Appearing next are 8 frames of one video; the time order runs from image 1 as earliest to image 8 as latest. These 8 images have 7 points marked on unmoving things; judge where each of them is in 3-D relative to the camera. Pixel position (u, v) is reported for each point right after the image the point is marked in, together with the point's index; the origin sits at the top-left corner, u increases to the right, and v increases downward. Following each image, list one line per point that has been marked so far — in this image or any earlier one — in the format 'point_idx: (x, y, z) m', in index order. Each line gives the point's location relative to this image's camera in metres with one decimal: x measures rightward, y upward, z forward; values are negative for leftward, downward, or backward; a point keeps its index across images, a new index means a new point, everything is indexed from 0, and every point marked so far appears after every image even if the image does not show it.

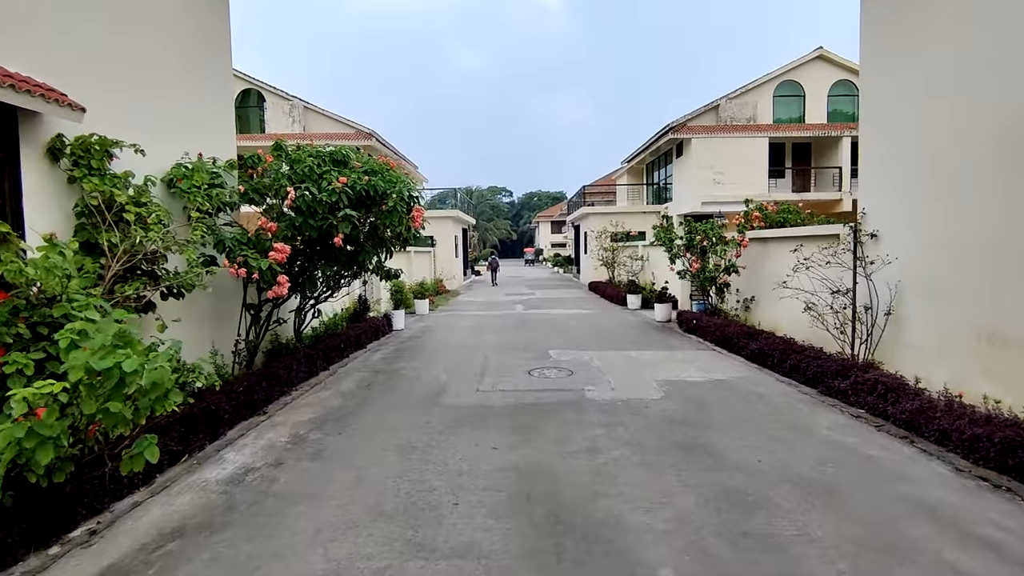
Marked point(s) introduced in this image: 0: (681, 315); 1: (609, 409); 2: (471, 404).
0: (+3.7, -0.6, +11.6) m
1: (+1.0, -1.3, +5.7) m
2: (-0.5, -1.3, +5.9) m
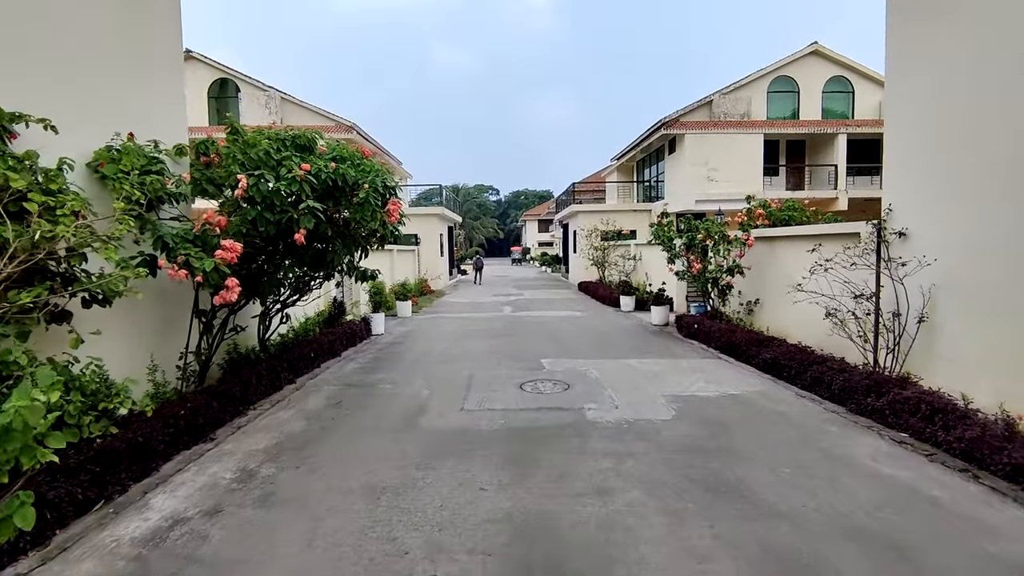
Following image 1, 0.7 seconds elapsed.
0: (+3.5, -0.6, +10.9) m
1: (+0.9, -1.3, +4.9) m
2: (-0.5, -1.4, +5.1) m
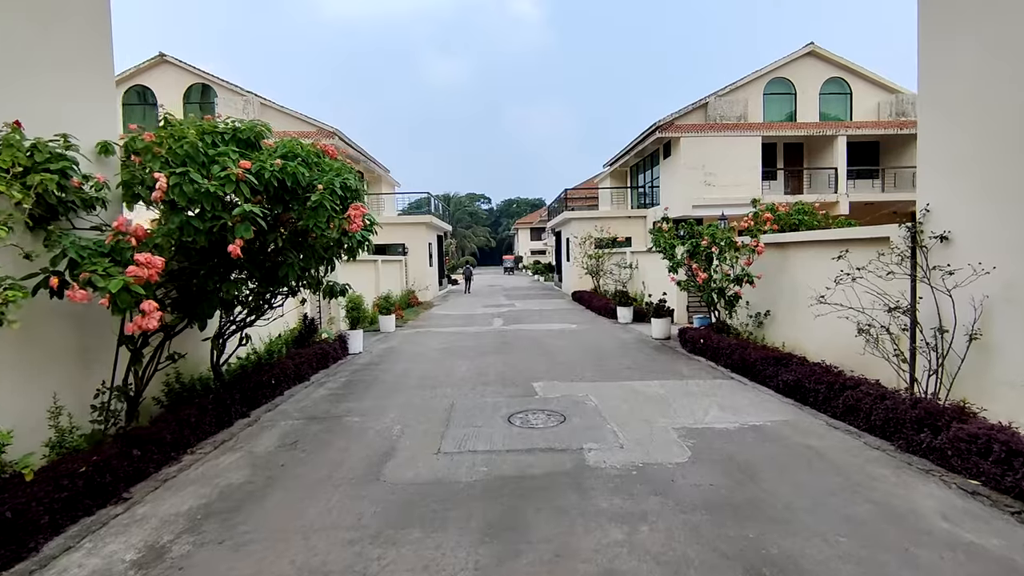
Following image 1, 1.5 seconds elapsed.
0: (+3.3, -0.9, +10.0) m
1: (+0.8, -1.5, +4.0) m
2: (-0.7, -1.5, +4.2) m
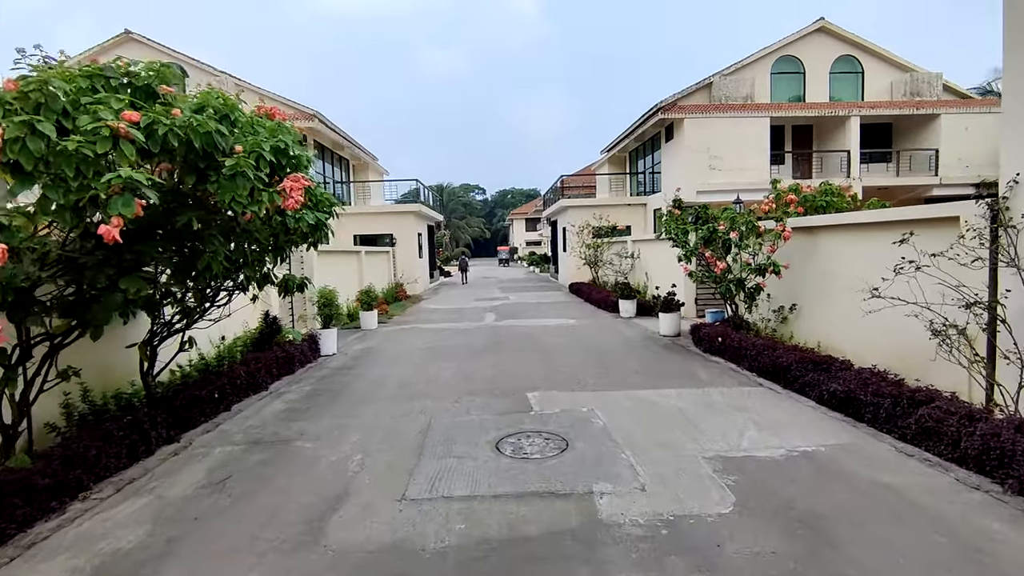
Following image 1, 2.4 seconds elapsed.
0: (+3.2, -0.7, +9.0) m
1: (+0.7, -1.4, +2.9) m
2: (-0.7, -1.5, +3.1) m
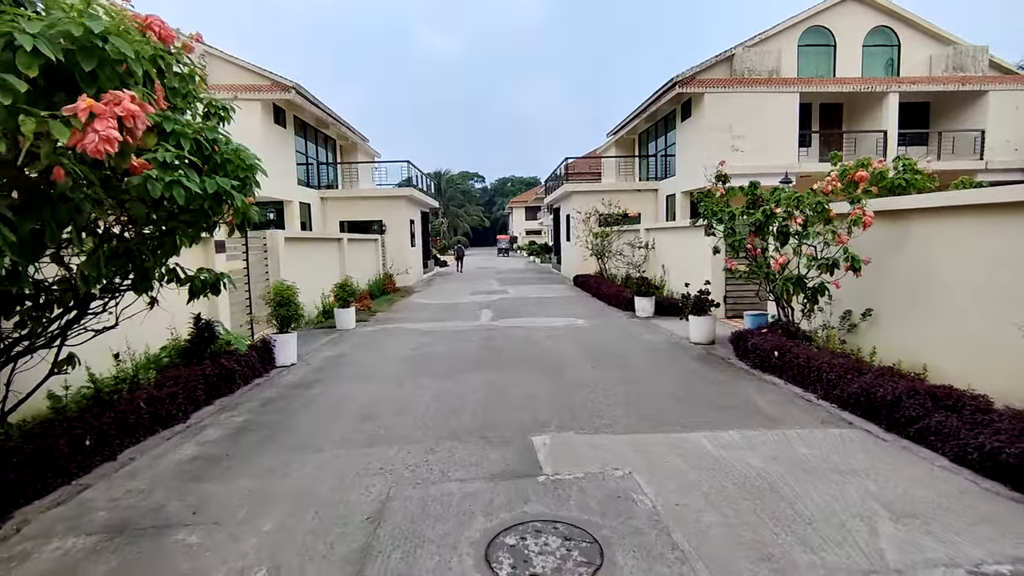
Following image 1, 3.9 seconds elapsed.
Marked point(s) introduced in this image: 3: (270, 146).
0: (+3.2, -0.7, +7.2) m
1: (+0.7, -1.5, +1.2) m
2: (-0.7, -1.6, +1.4) m
3: (-7.6, +4.5, +16.7) m
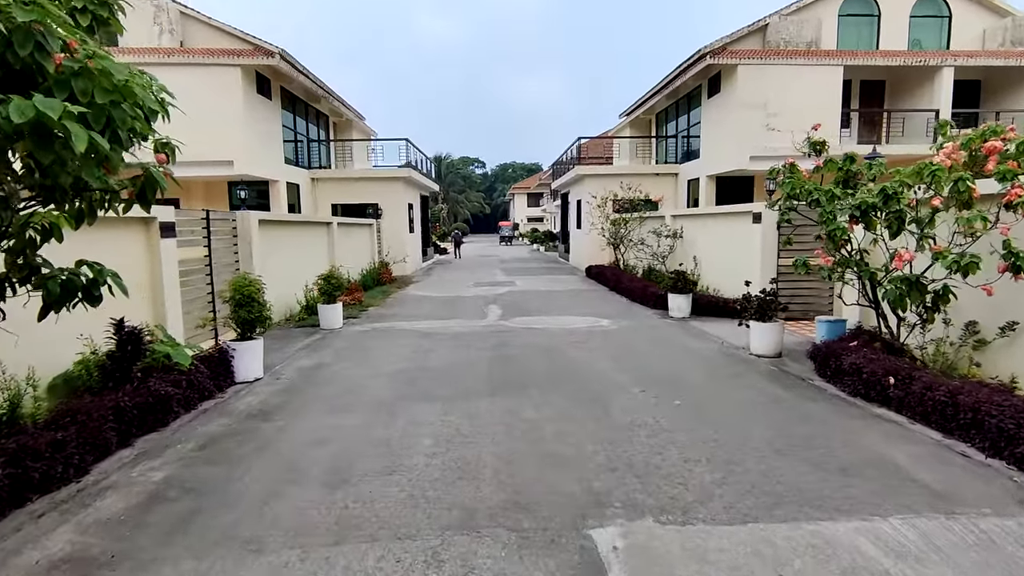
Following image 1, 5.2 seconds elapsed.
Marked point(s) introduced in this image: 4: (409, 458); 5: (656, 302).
0: (+3.4, -0.7, +5.6) m
1: (+1.0, -1.7, -0.4) m
2: (-0.5, -1.7, -0.2) m
3: (-7.3, +4.8, +14.9) m
4: (-0.7, -1.2, +3.9) m
5: (+2.9, -0.3, +10.7) m
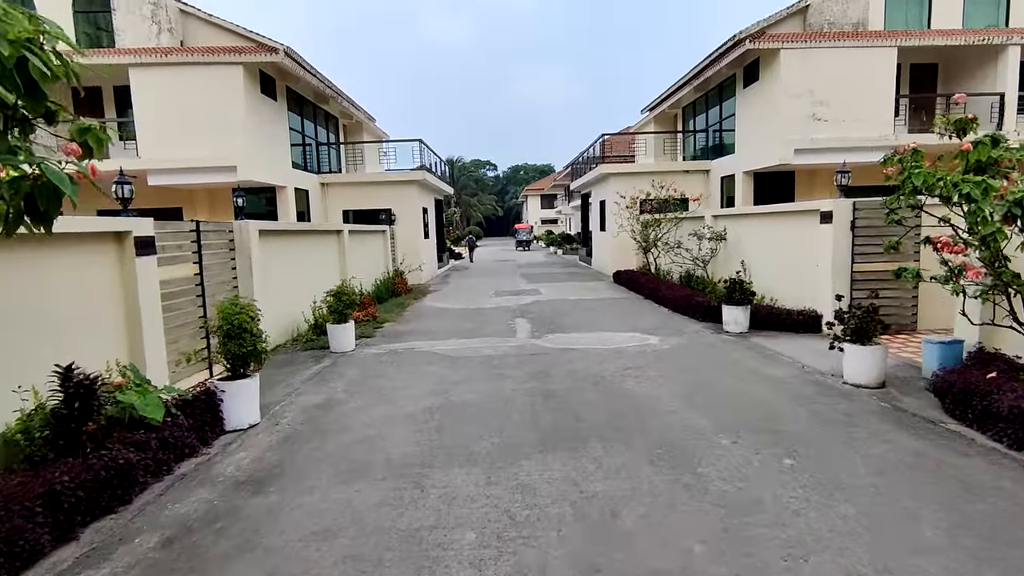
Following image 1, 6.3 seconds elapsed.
0: (+3.9, -0.9, +4.4) m
1: (+1.3, -1.8, -1.5) m
2: (-0.2, -1.9, -1.3) m
3: (-6.7, +4.4, +14.0) m
4: (-0.3, -1.5, +2.8) m
5: (+3.5, -0.5, +9.5) m
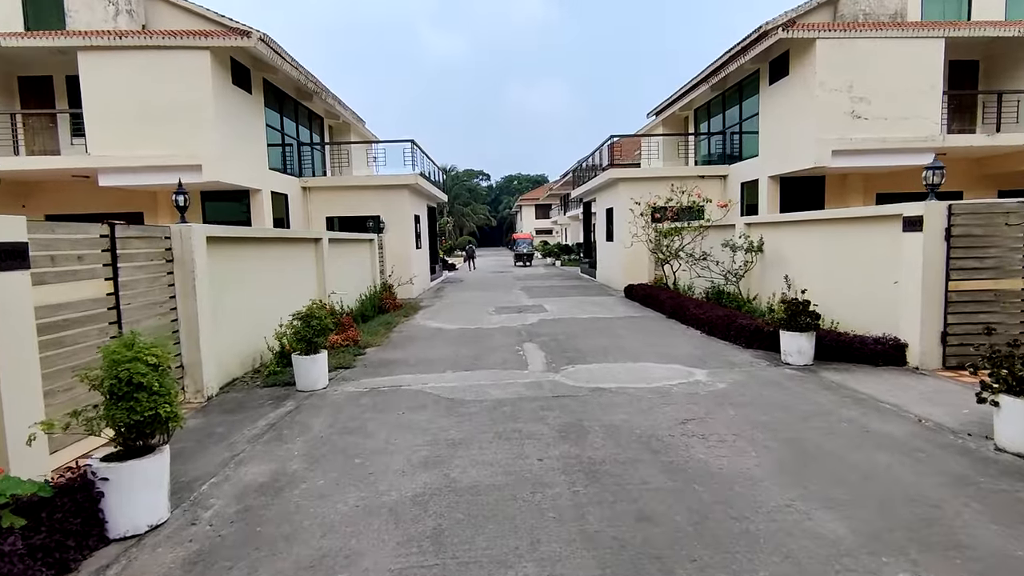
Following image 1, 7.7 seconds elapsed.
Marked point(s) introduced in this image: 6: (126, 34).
0: (+4.1, -1.1, +2.8) m
1: (+1.6, -1.9, -3.2) m
2: (+0.1, -2.0, -3.0) m
3: (-6.6, +4.0, +12.3) m
4: (-0.1, -1.6, +1.1) m
5: (+3.6, -0.8, +7.9) m
6: (-8.4, +5.5, +11.5) m
